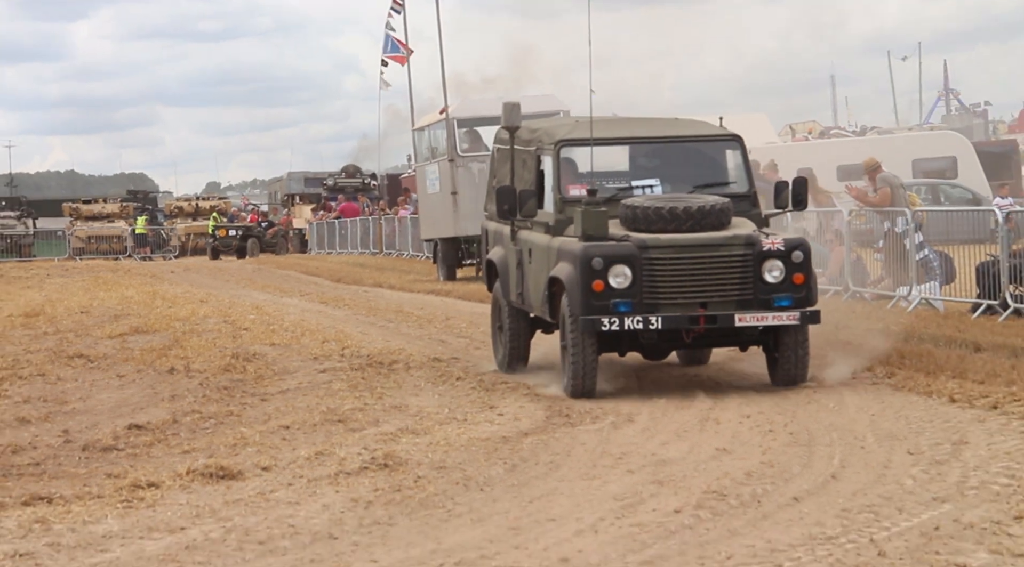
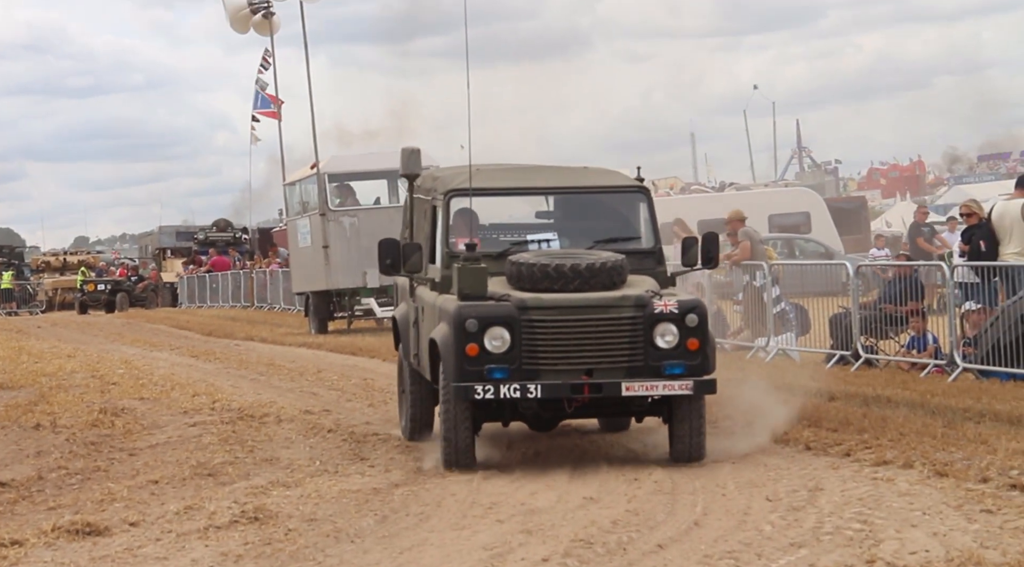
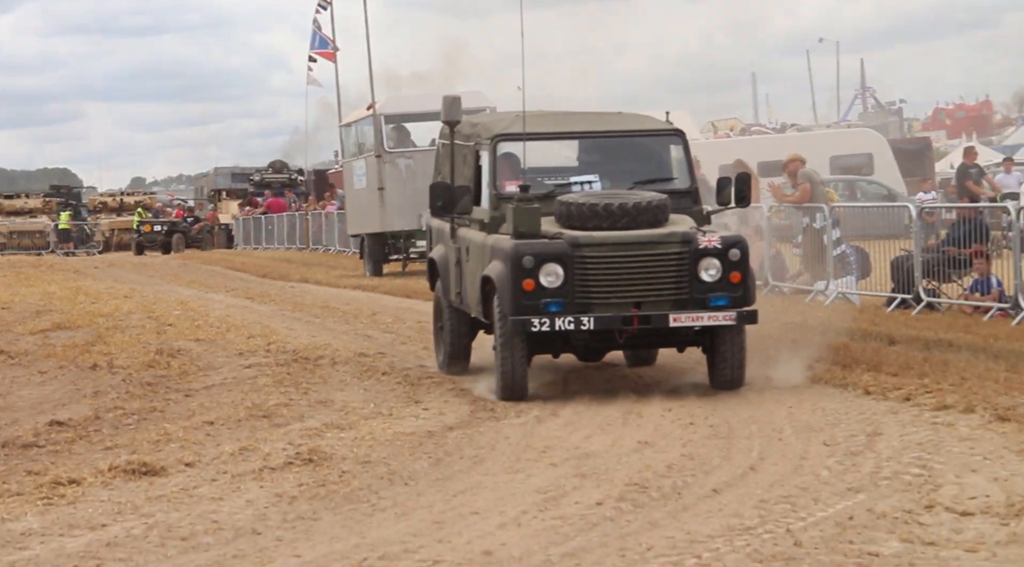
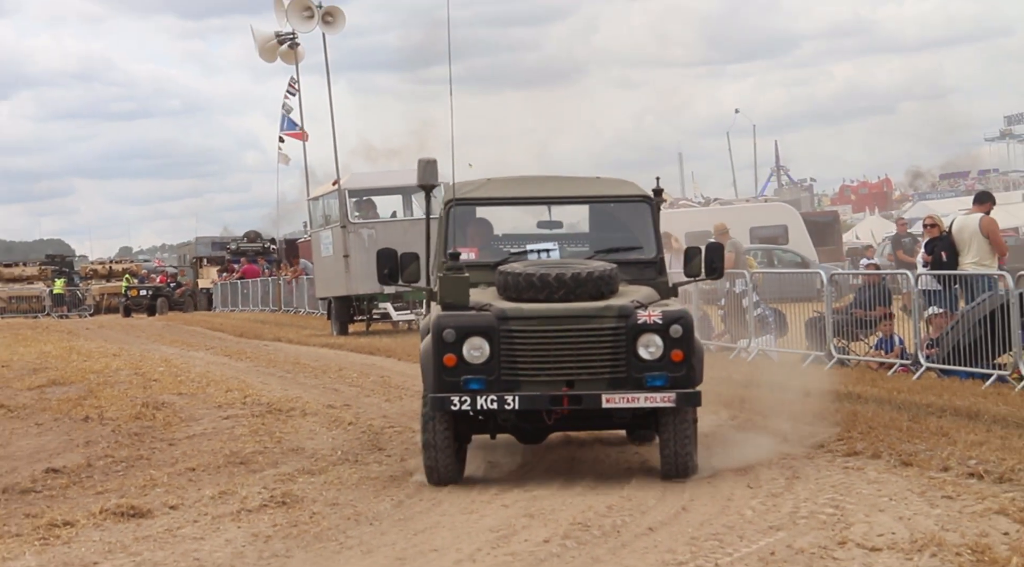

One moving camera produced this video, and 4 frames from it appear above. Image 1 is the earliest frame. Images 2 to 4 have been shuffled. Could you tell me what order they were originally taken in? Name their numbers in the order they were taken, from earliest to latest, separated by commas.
3, 2, 4
